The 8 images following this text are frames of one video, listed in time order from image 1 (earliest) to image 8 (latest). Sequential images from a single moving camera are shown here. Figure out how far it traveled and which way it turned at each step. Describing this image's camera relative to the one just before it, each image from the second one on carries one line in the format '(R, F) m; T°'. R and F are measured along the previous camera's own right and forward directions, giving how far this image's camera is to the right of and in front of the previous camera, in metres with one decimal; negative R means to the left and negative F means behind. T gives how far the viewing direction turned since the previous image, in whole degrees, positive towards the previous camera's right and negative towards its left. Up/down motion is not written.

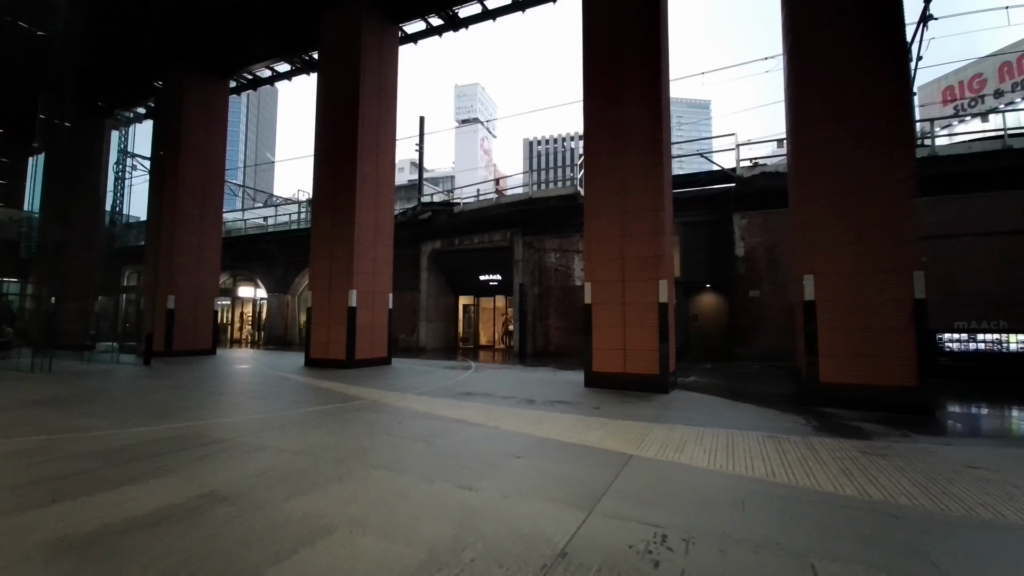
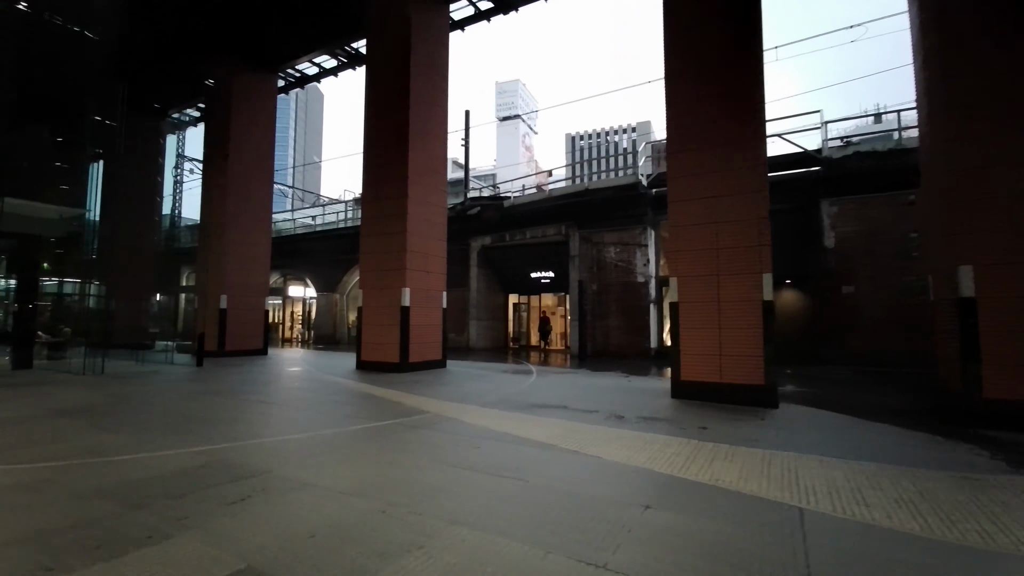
(-0.7, +1.2) m; -5°
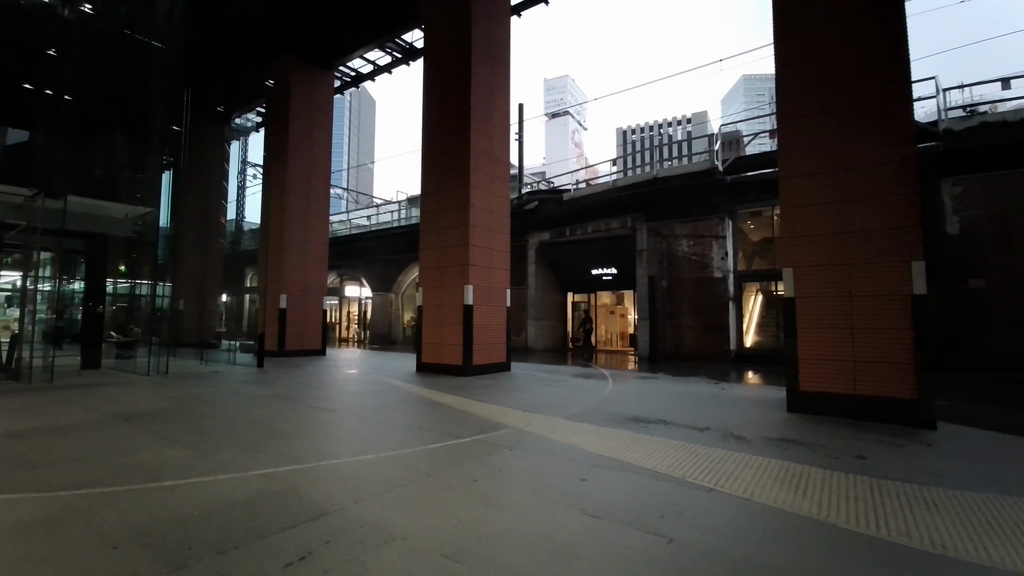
(-0.6, +1.0) m; -6°
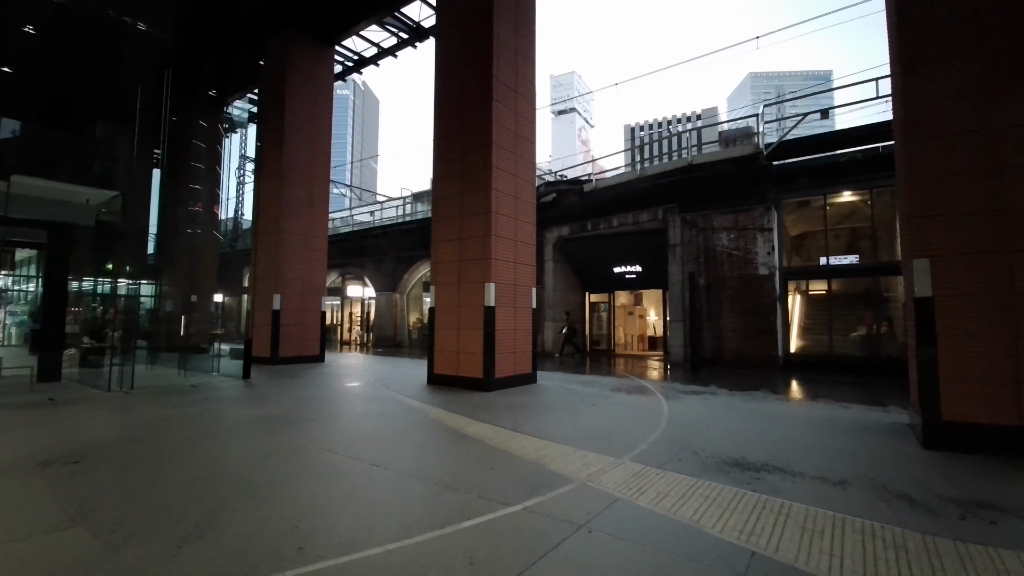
(-0.5, +1.8) m; 0°
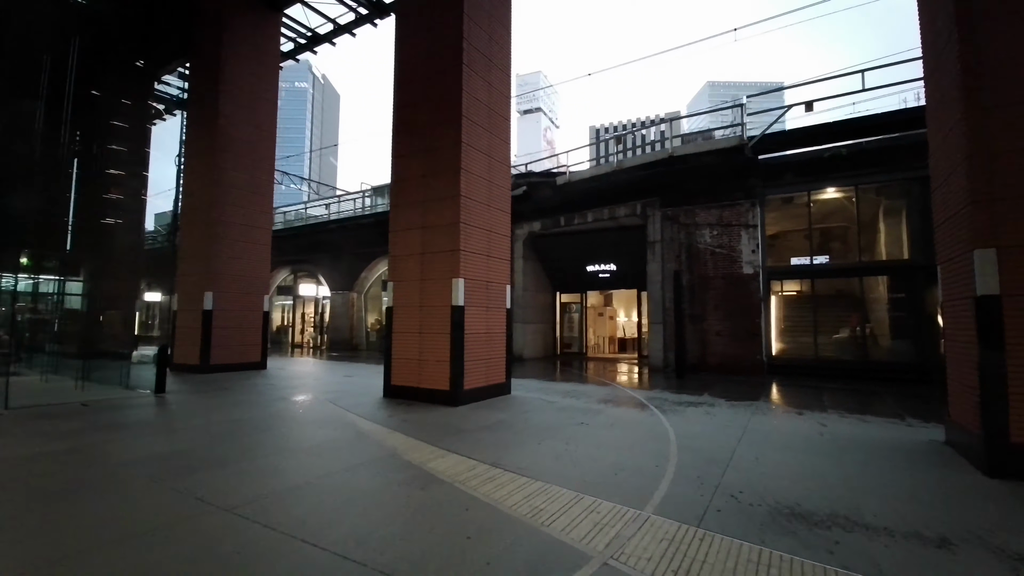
(-0.2, +1.4) m; +4°
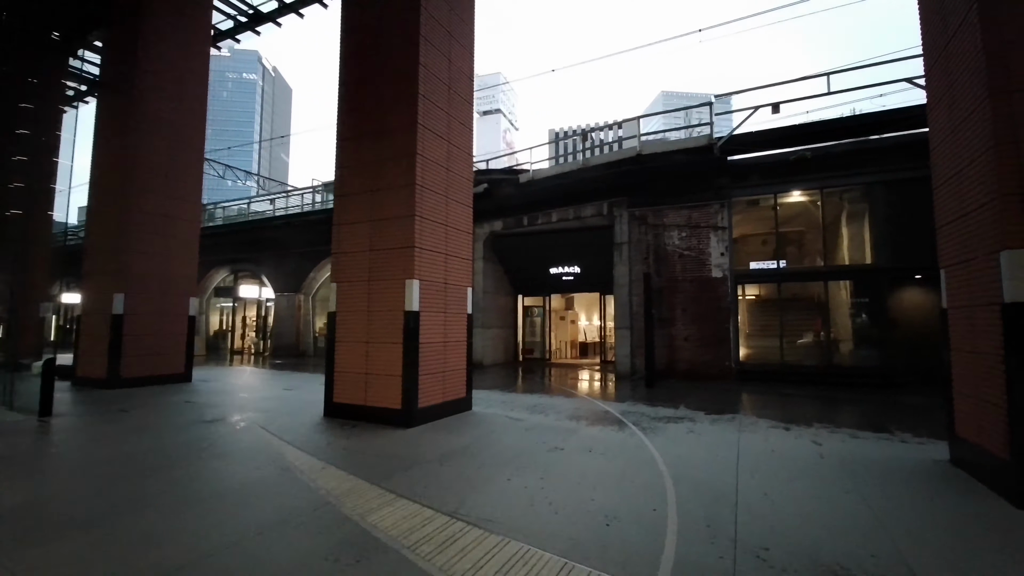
(-0.1, +1.0) m; +5°
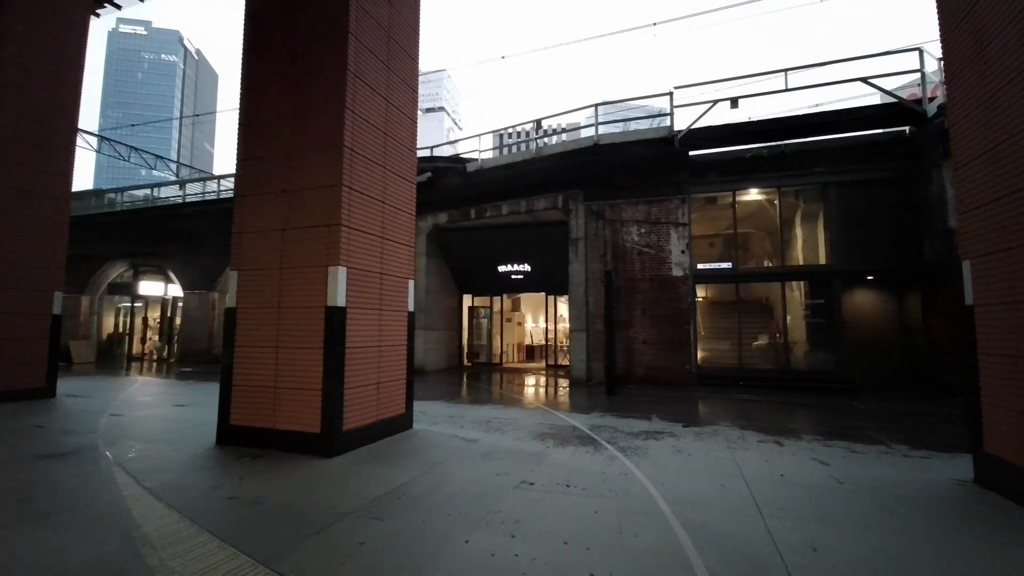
(-0.1, +1.4) m; +7°
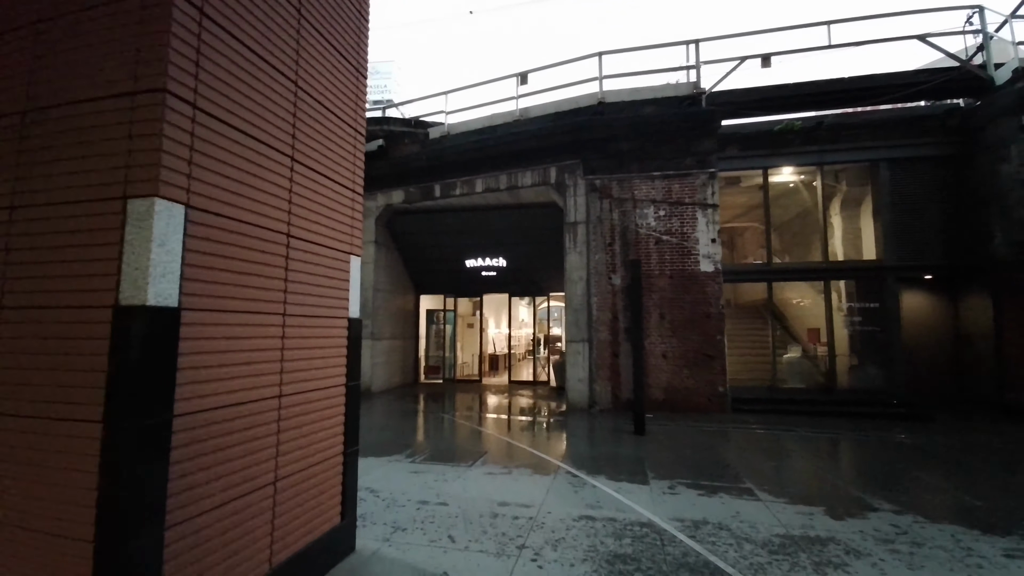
(-0.7, +3.3) m; +6°
